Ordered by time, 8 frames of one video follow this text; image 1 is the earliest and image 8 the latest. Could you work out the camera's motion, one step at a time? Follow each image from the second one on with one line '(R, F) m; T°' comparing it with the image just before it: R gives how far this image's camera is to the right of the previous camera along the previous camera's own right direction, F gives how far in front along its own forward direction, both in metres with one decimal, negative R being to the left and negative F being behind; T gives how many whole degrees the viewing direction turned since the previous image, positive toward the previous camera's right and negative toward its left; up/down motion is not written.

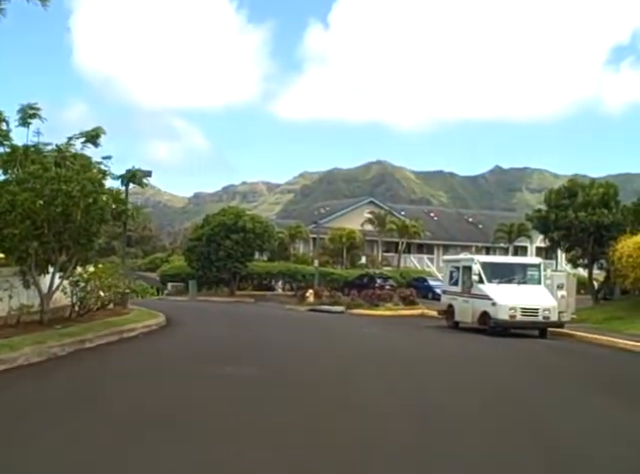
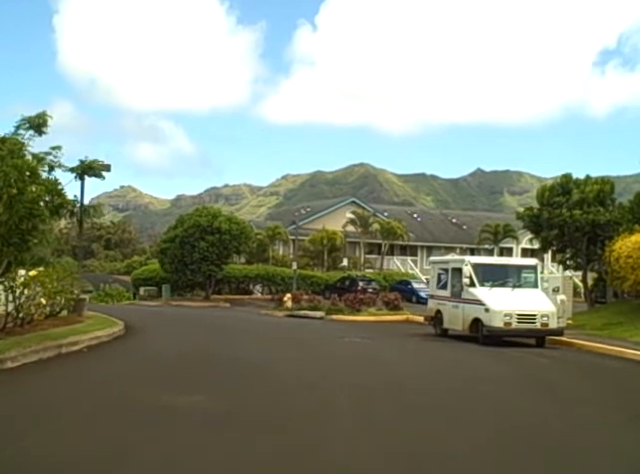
(+0.2, +2.2) m; +1°
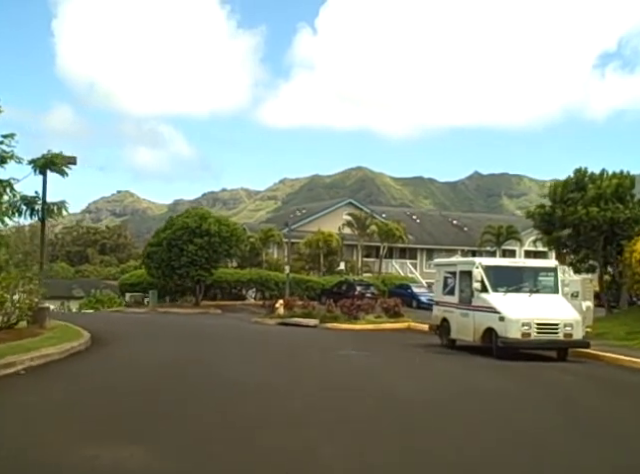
(+0.2, +2.6) m; 0°
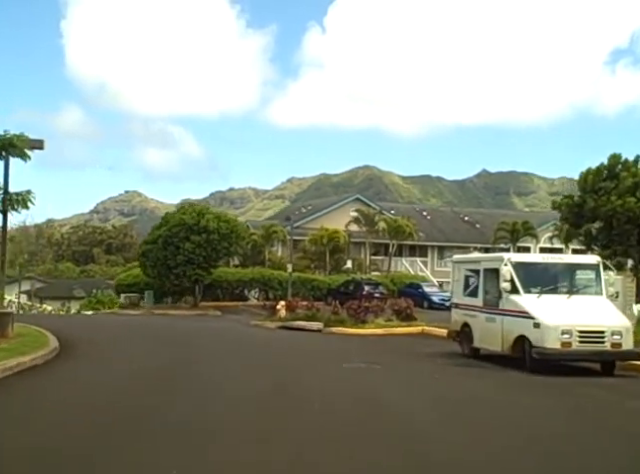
(+0.1, +2.8) m; -1°
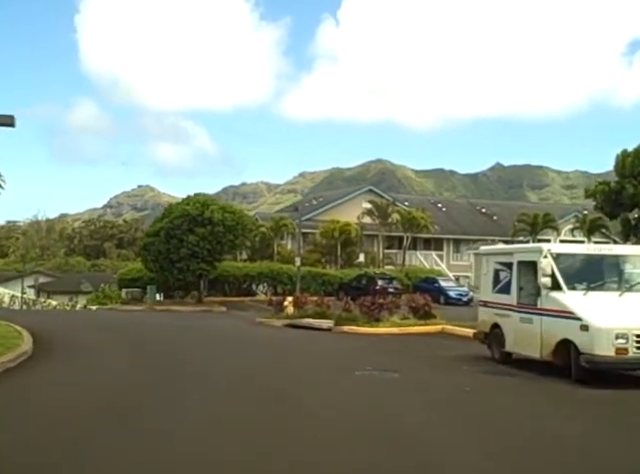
(+0.1, +2.3) m; -1°
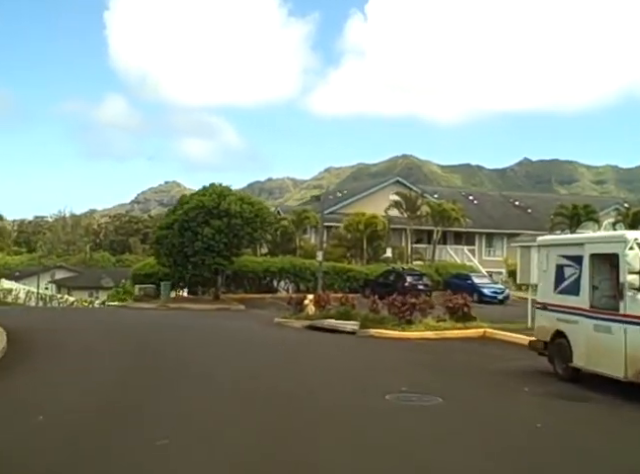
(+0.1, +2.9) m; -2°
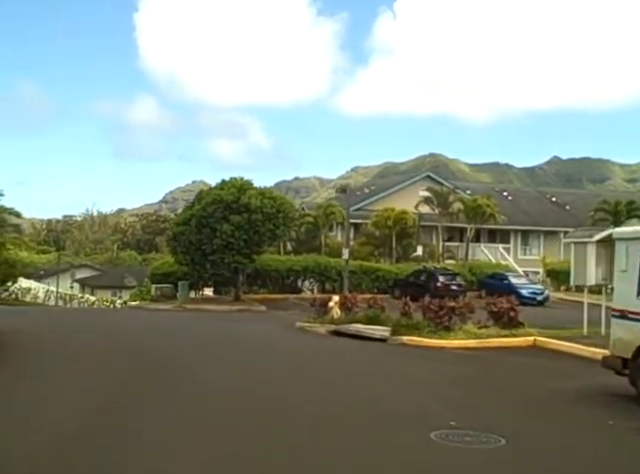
(0.0, +2.5) m; -2°
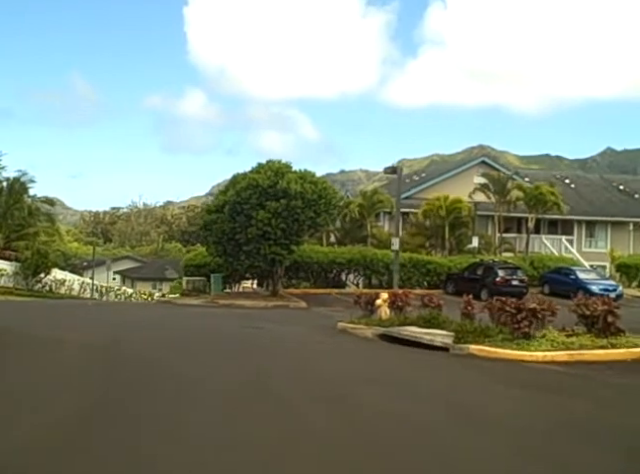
(0.0, +3.7) m; -3°
